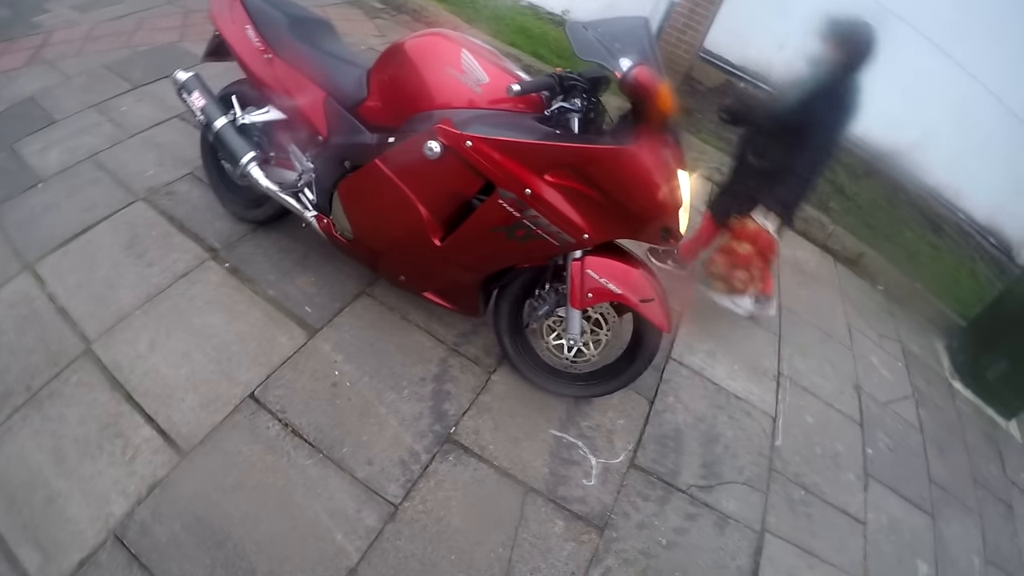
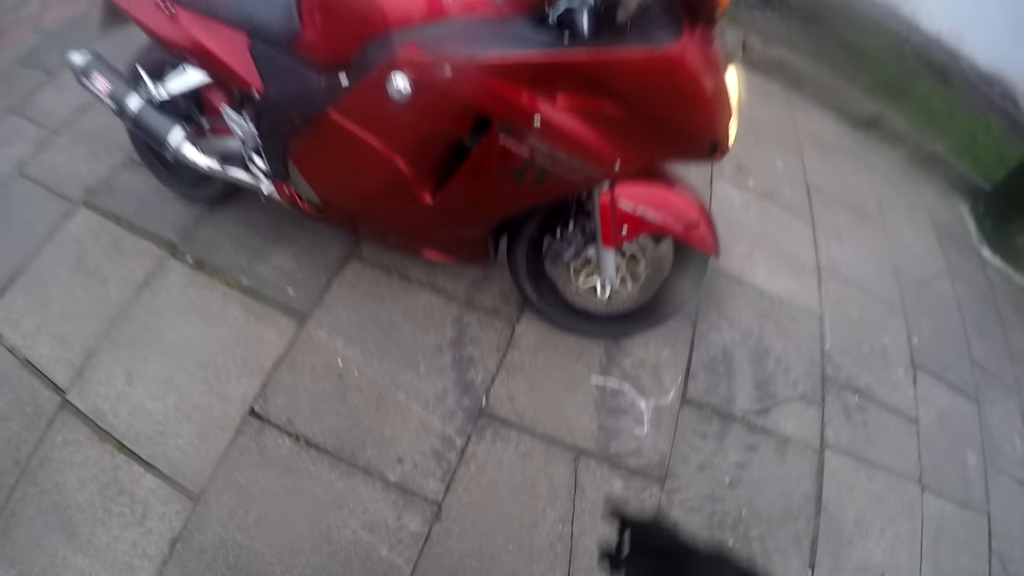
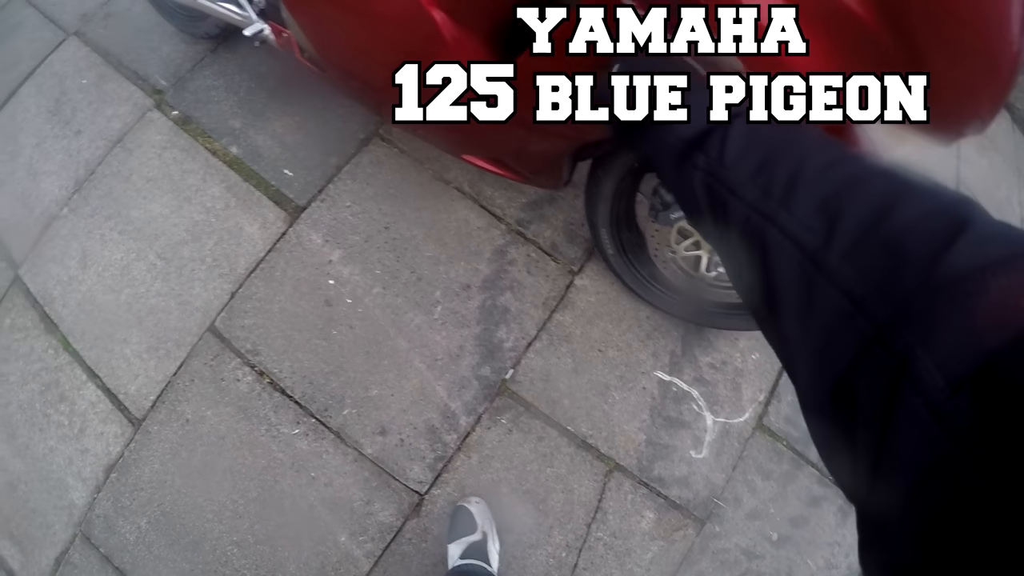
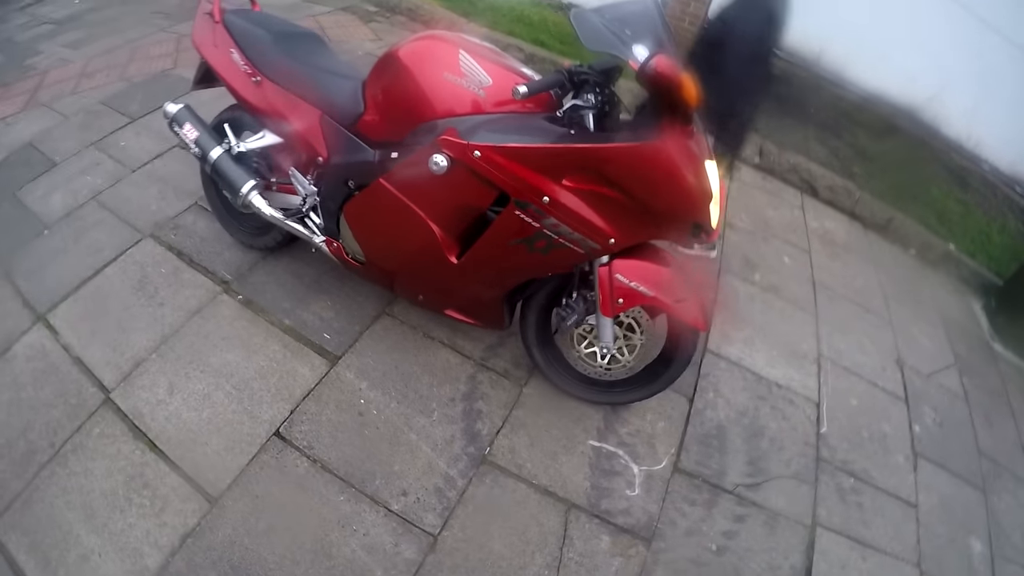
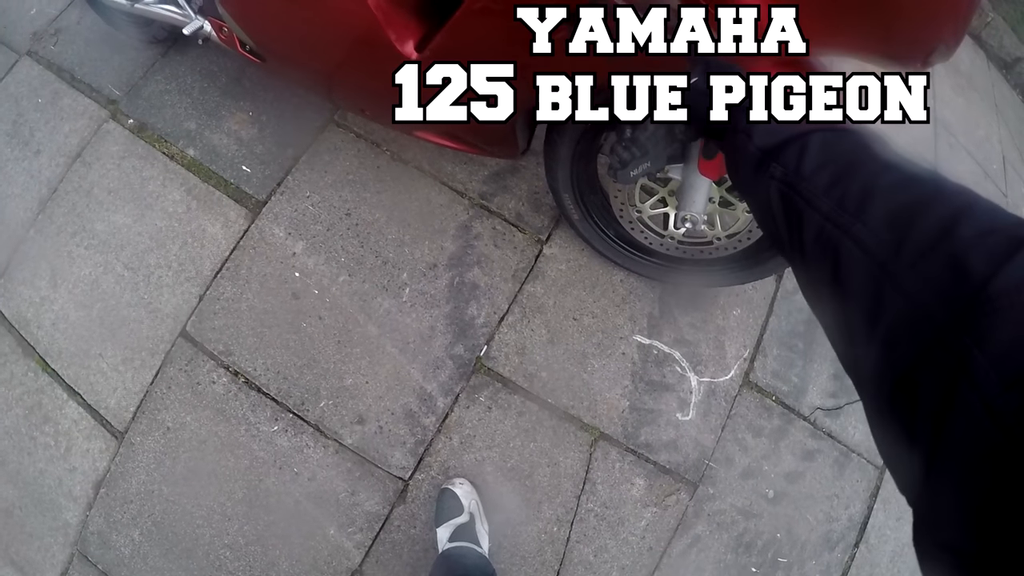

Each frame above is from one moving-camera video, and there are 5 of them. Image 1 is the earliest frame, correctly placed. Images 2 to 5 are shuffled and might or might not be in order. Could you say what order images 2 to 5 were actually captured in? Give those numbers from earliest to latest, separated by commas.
4, 2, 5, 3
